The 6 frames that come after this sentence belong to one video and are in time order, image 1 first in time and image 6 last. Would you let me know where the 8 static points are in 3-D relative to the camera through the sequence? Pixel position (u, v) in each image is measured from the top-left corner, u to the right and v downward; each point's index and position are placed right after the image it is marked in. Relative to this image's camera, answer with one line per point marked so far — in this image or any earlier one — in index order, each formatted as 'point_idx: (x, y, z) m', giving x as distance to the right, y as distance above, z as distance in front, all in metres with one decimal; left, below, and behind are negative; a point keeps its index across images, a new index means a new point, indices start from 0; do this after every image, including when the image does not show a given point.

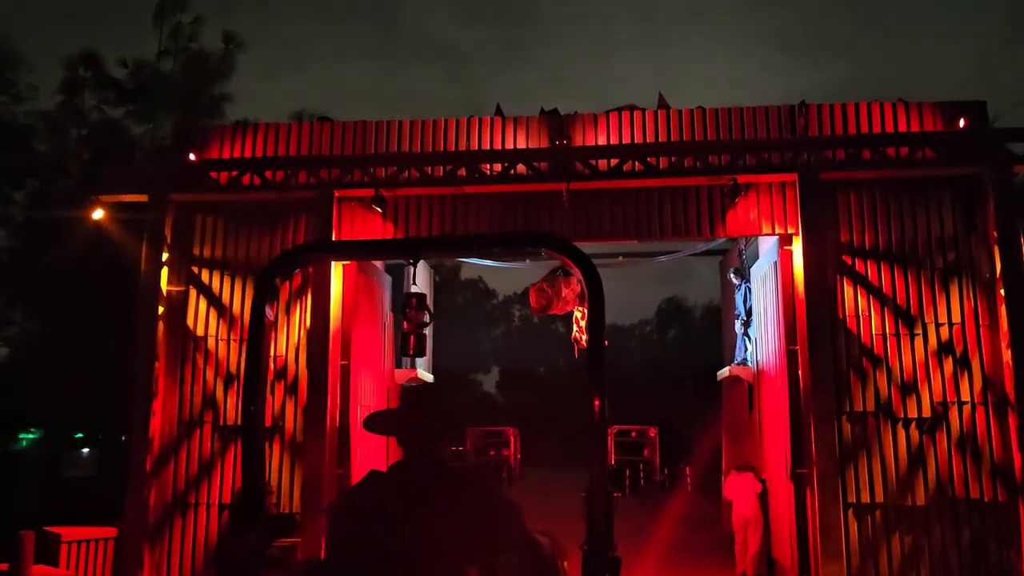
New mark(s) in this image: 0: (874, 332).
0: (+2.4, -0.3, +5.5) m
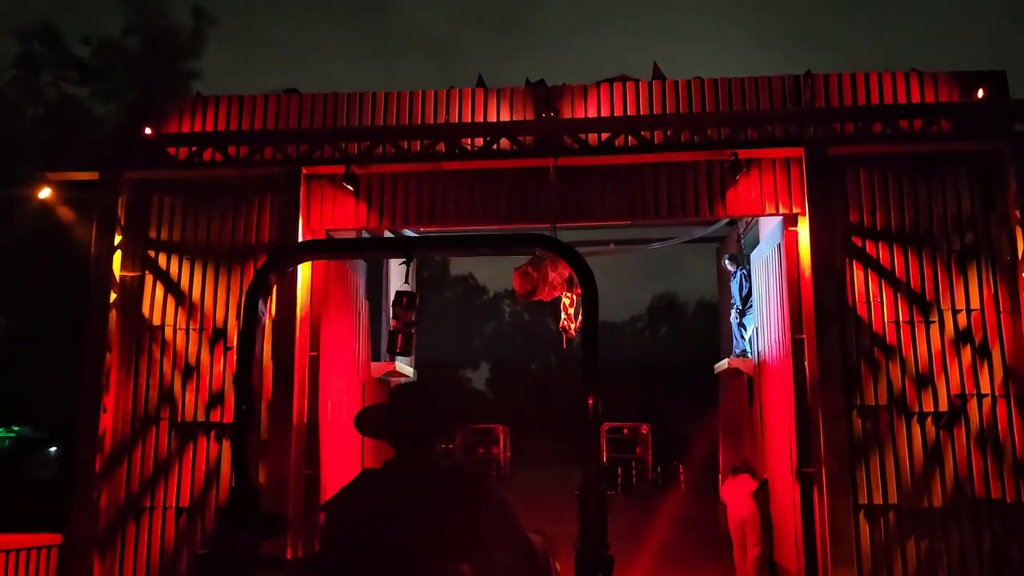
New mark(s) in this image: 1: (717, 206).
0: (+2.3, -0.2, +5.1) m
1: (+1.3, +0.5, +5.3) m
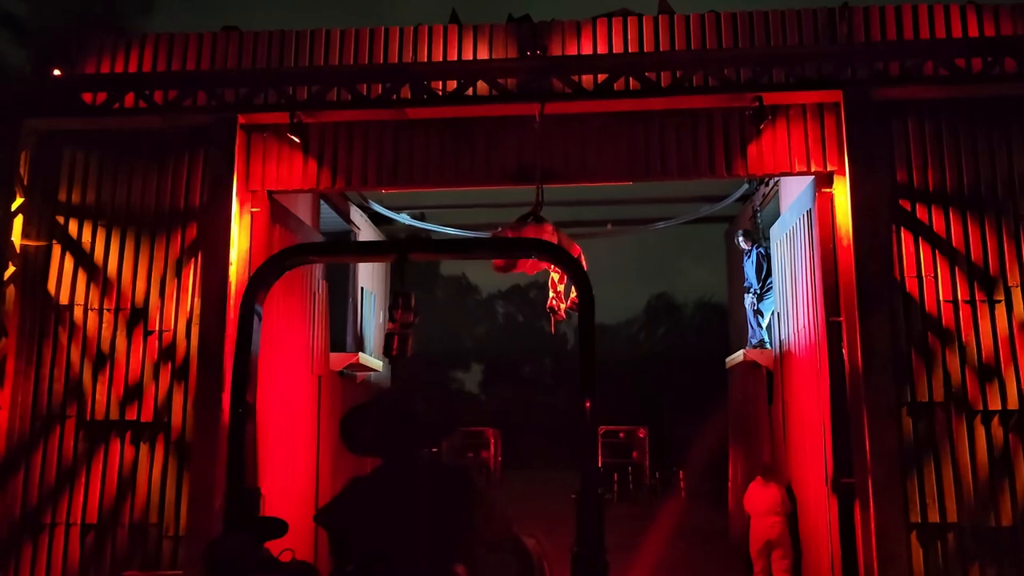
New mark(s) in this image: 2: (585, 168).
0: (+2.1, -0.1, +4.2) m
1: (+1.2, +0.7, +4.5) m
2: (+0.4, +0.6, +4.6) m
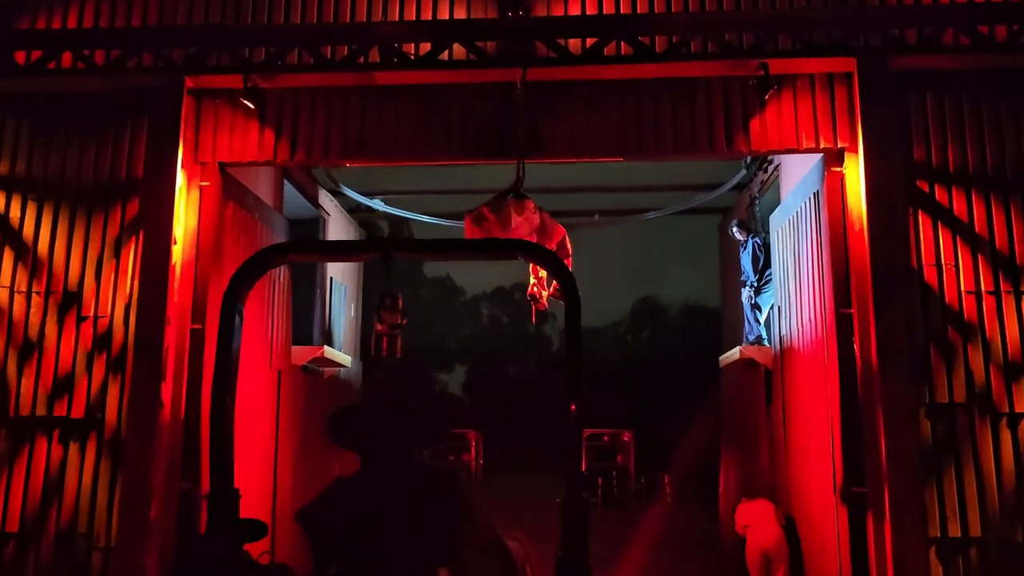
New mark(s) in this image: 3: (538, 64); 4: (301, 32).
0: (+2.0, 0.0, +3.8) m
1: (+1.1, +0.7, +4.0) m
2: (+0.3, +0.7, +4.1) m
3: (+0.1, +1.1, +4.0) m
4: (-1.0, +1.2, +3.9) m
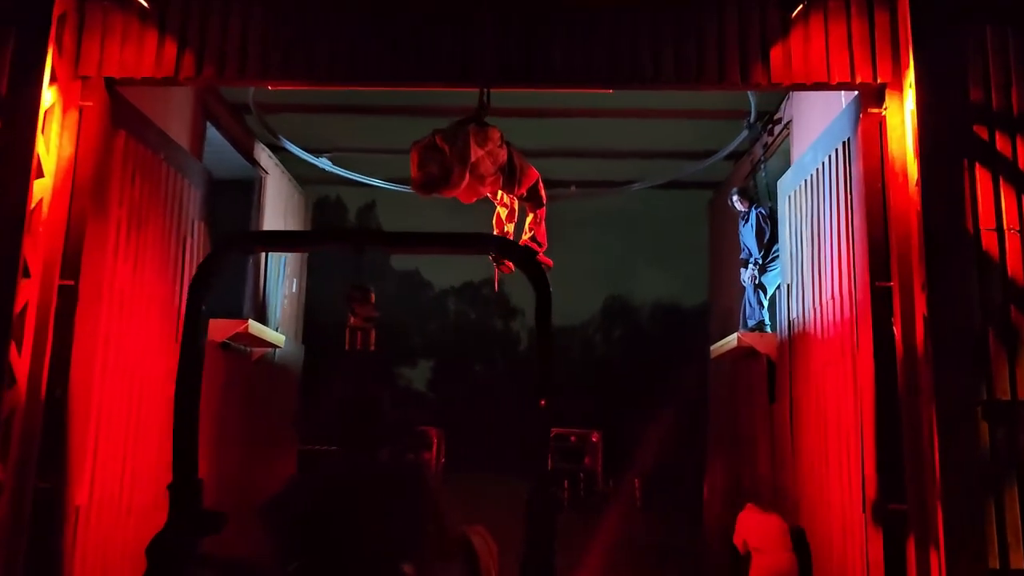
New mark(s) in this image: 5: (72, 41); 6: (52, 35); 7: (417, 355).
0: (+1.9, +0.1, +3.1) m
1: (+0.9, +0.9, +3.3) m
2: (+0.1, +0.9, +3.3) m
3: (0.0, +1.2, +3.2) m
4: (-1.1, +1.4, +3.1) m
5: (-1.7, +1.0, +3.4) m
6: (-1.8, +1.0, +3.2) m
7: (-0.8, -0.5, +7.1) m
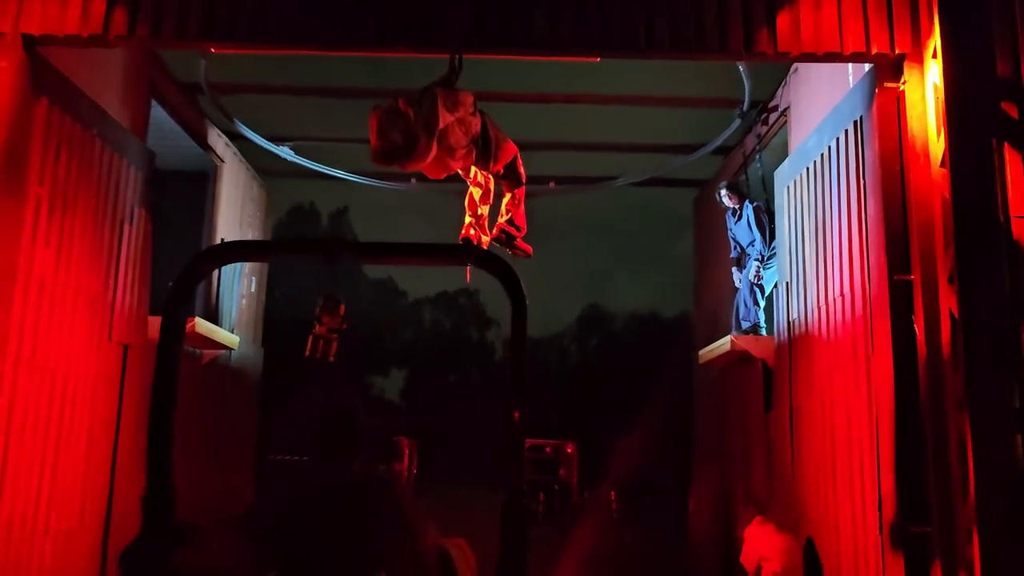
0: (+1.8, +0.1, +2.7) m
1: (+0.9, +0.9, +2.9) m
2: (+0.1, +0.9, +3.0) m
3: (-0.1, +1.2, +2.8) m
4: (-1.2, +1.4, +2.7) m
5: (-1.8, +1.0, +2.9) m
6: (-1.8, +1.0, +2.8) m
7: (-1.0, -0.6, +6.7) m
